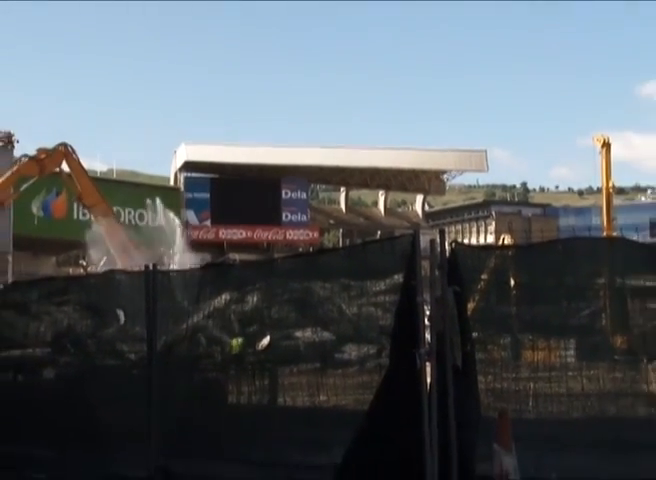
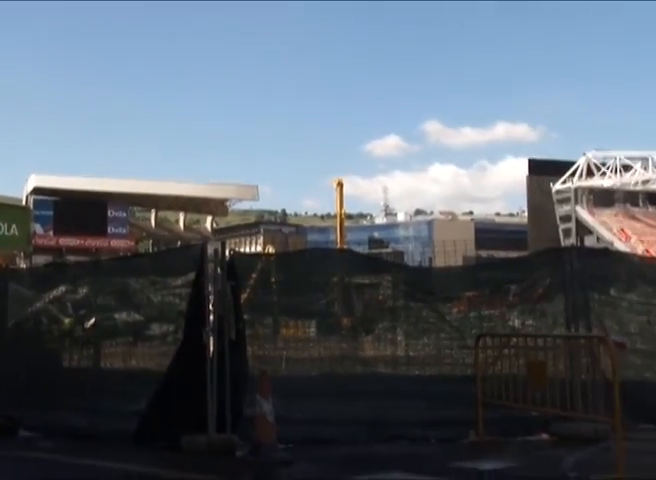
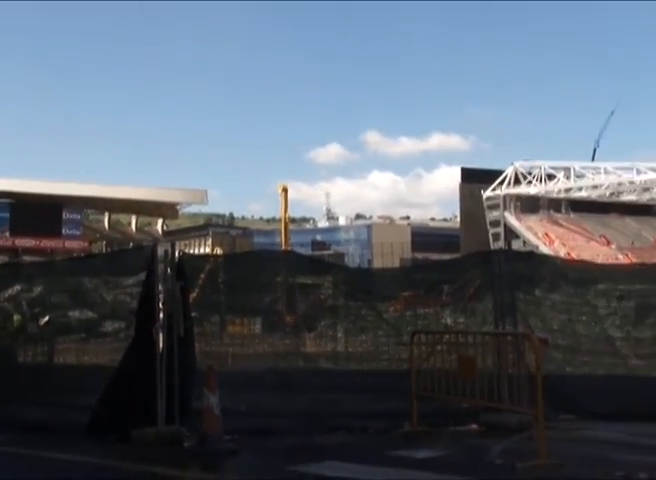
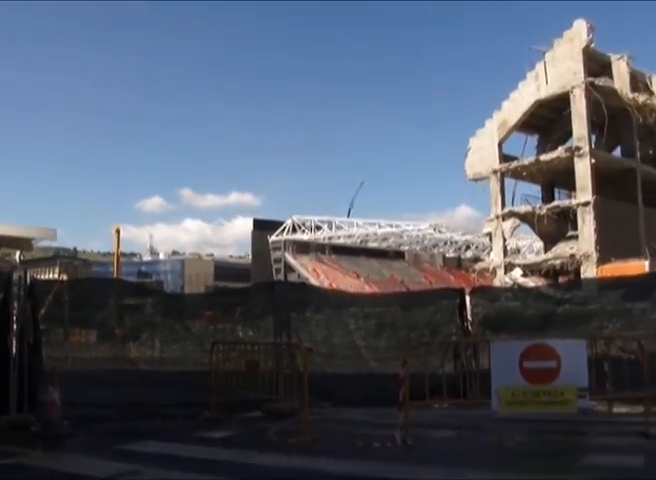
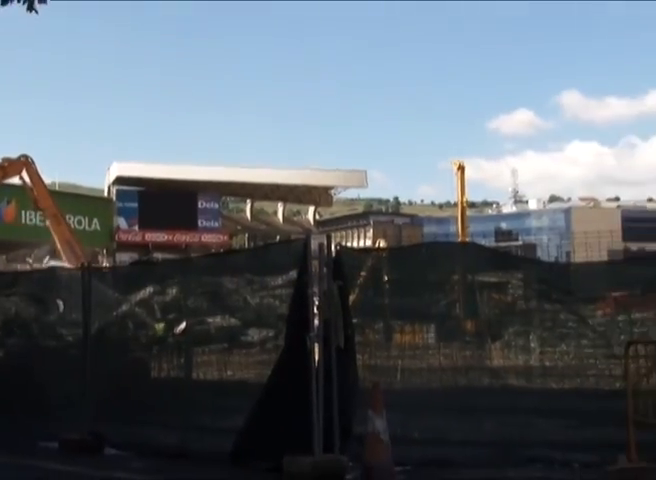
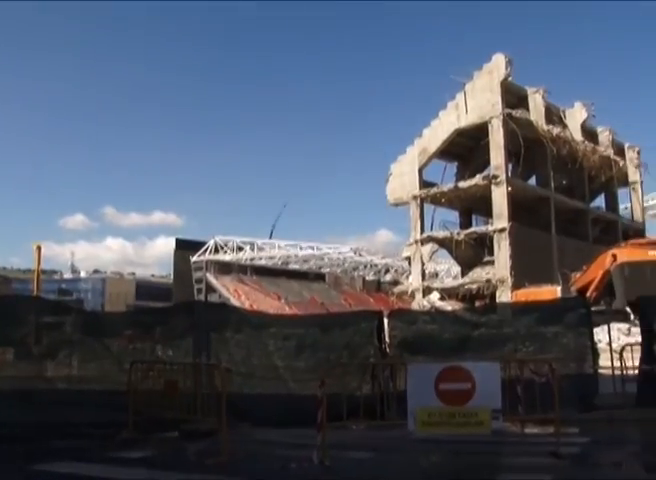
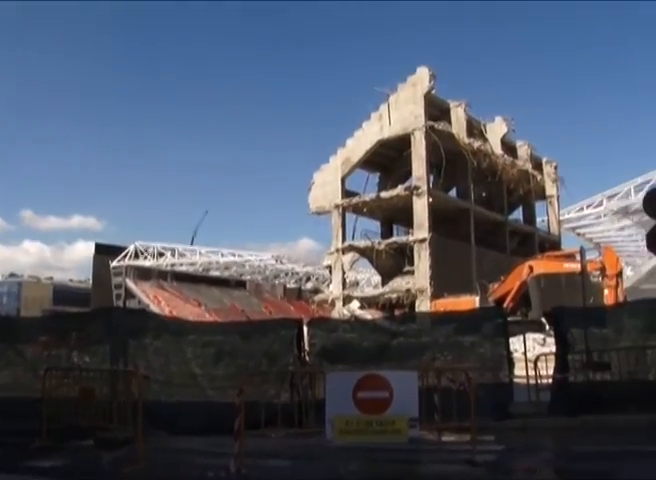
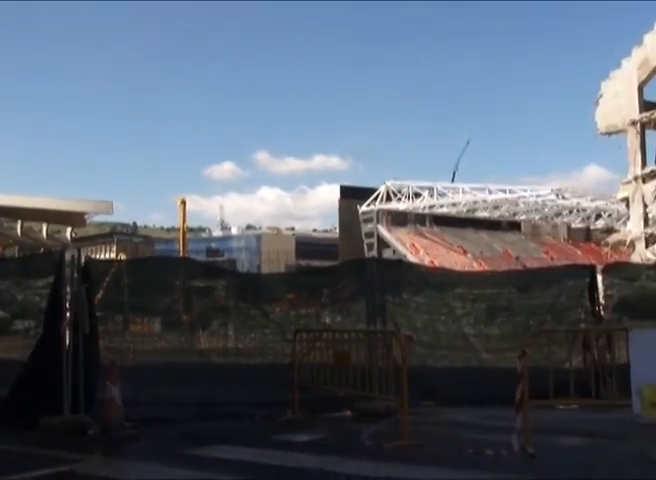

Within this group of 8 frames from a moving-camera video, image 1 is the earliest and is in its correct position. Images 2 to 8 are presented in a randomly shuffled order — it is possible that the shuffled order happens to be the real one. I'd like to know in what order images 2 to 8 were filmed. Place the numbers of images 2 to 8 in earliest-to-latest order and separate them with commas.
5, 2, 3, 8, 4, 6, 7
